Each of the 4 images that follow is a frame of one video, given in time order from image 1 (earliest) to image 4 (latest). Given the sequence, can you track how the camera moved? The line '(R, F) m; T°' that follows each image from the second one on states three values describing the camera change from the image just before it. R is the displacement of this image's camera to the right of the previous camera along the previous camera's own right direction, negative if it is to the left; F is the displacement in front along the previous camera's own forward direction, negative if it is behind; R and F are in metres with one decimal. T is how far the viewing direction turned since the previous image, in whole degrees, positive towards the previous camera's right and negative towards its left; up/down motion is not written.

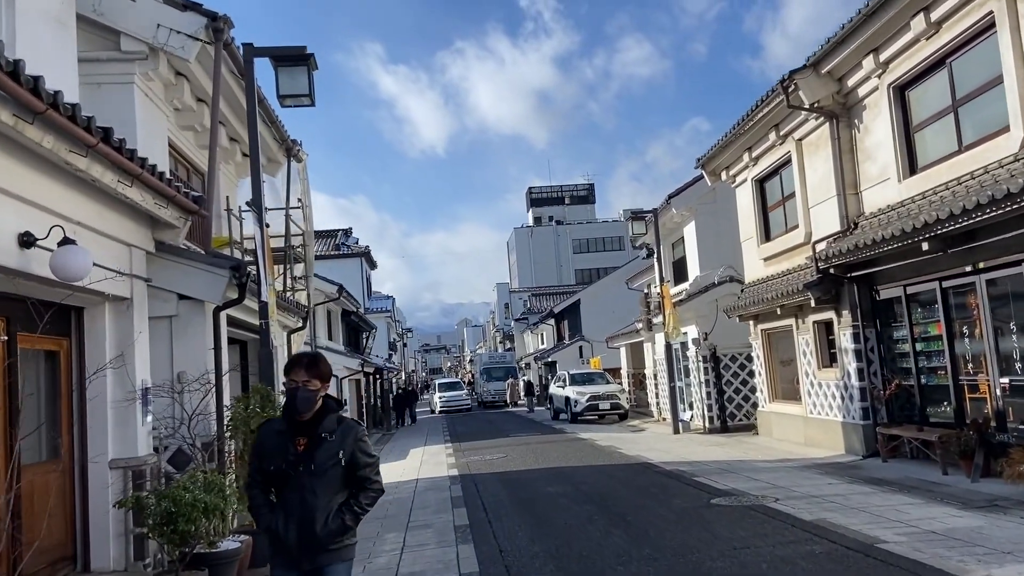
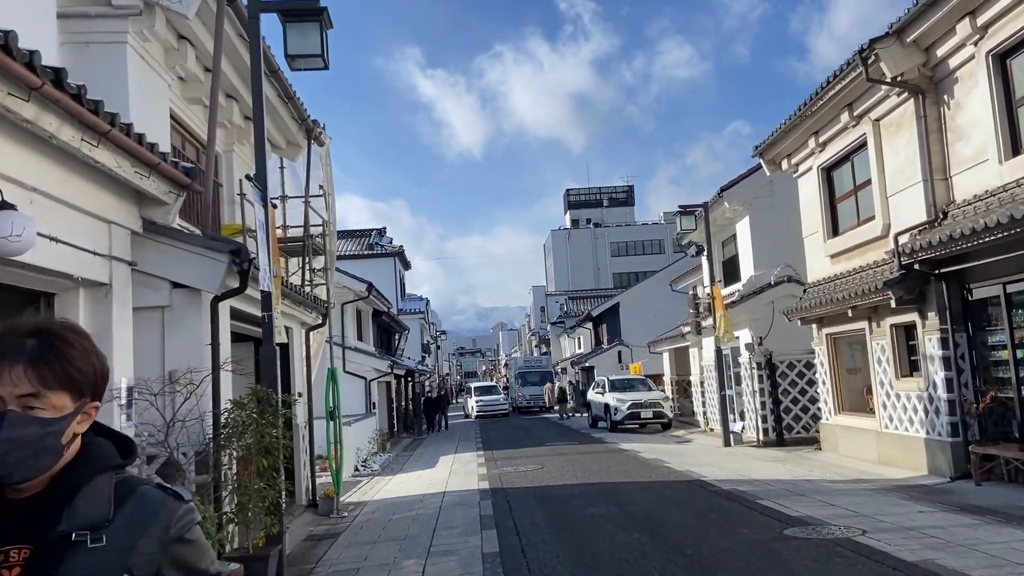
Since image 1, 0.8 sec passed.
(-0.1, +1.2) m; -3°
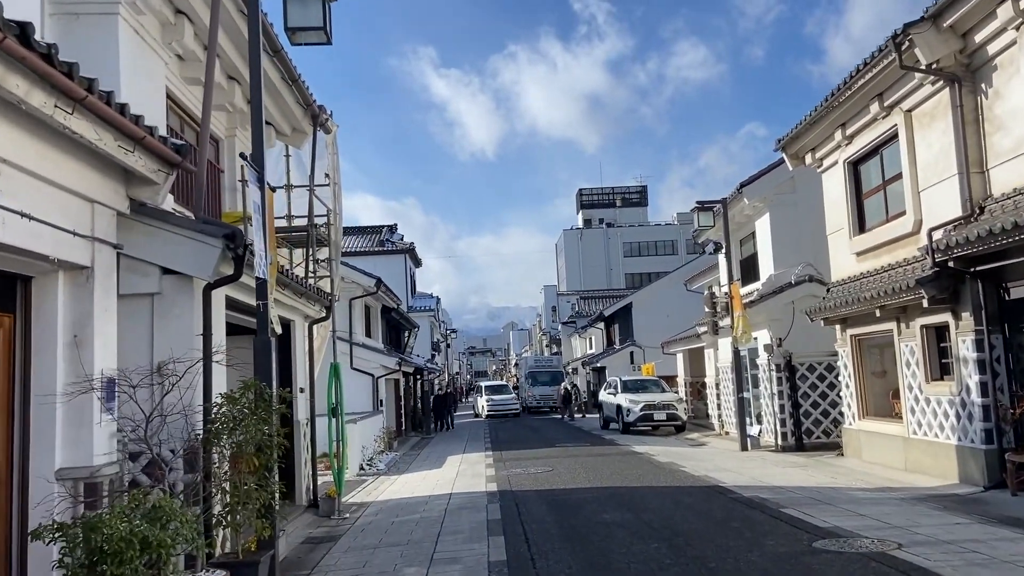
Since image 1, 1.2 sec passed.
(0.0, +0.5) m; -1°
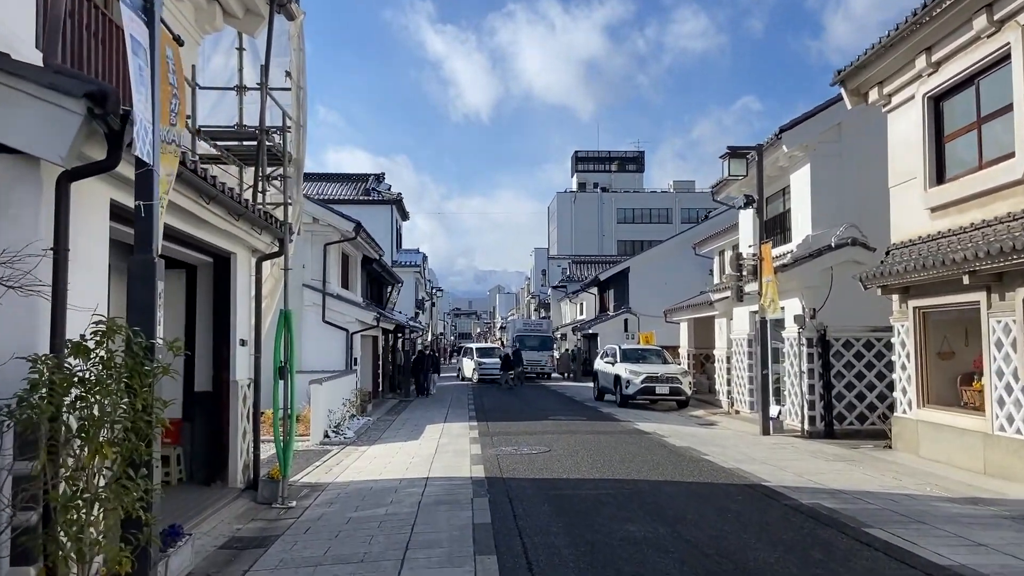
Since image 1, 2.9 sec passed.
(-0.2, +2.2) m; +1°
